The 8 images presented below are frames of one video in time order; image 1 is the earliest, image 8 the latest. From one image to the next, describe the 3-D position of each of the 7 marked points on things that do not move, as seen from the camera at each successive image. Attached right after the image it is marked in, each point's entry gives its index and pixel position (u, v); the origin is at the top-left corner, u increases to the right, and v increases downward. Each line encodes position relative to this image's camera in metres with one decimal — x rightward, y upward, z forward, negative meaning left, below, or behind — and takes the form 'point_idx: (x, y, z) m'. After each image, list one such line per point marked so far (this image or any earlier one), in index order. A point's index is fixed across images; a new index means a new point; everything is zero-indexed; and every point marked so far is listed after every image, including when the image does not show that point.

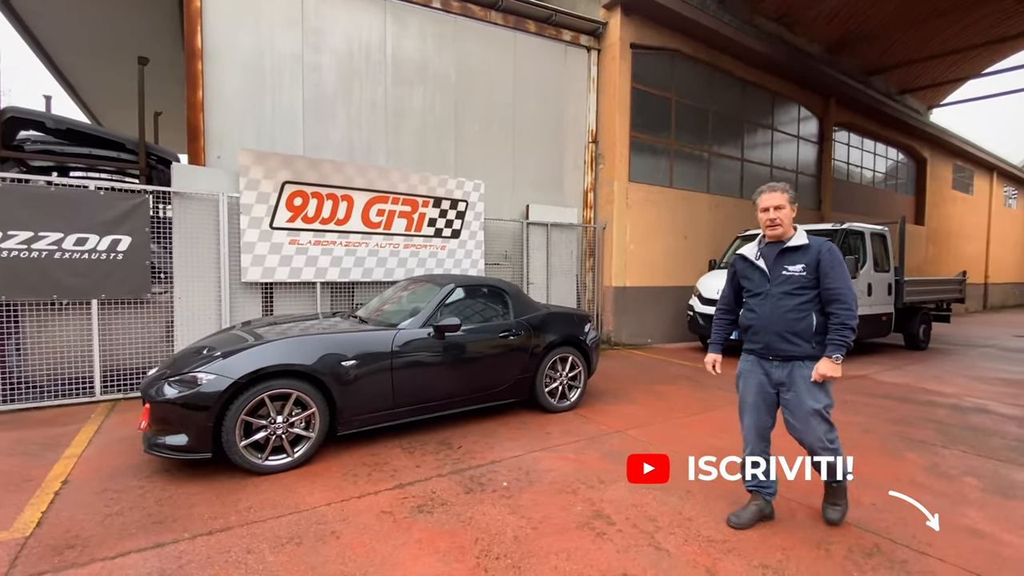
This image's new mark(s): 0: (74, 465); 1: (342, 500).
0: (-3.3, -1.3, +3.5) m
1: (-1.1, -1.4, +3.1) m
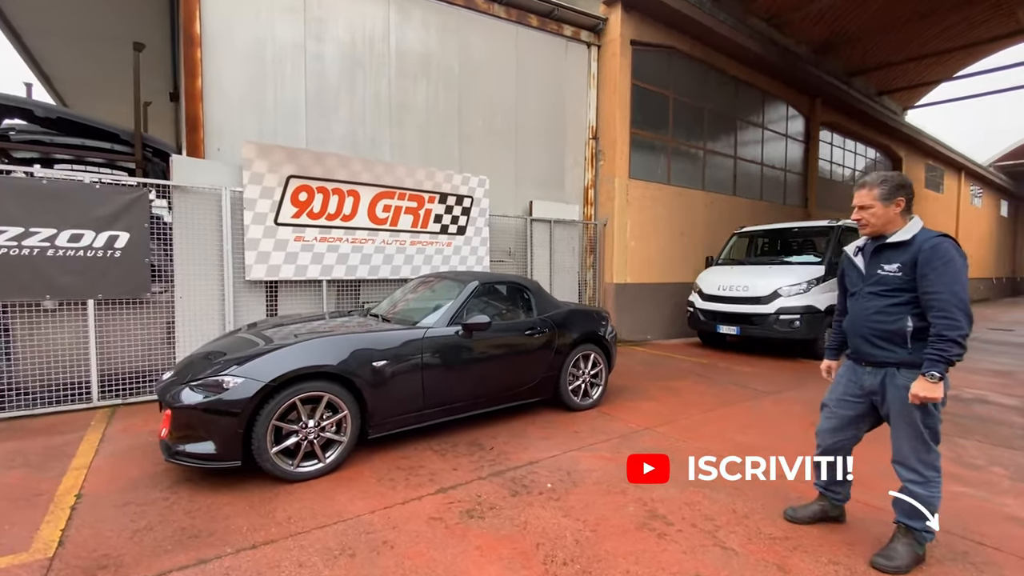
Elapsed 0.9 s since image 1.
0: (-3.0, -1.3, +3.3) m
1: (-0.8, -1.4, +2.9) m
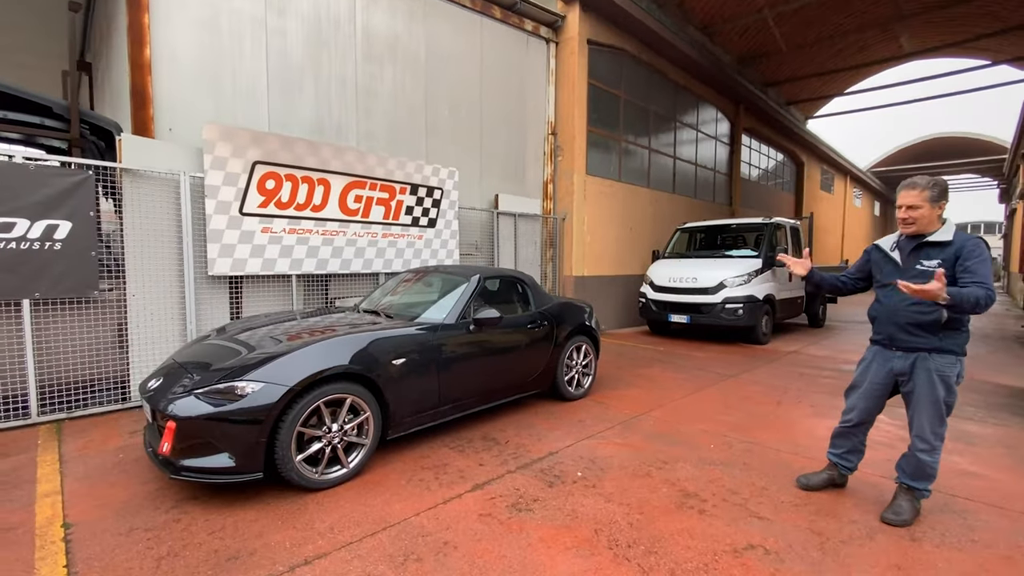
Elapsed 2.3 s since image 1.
0: (-2.7, -1.3, +2.9) m
1: (-0.5, -1.3, +2.9) m
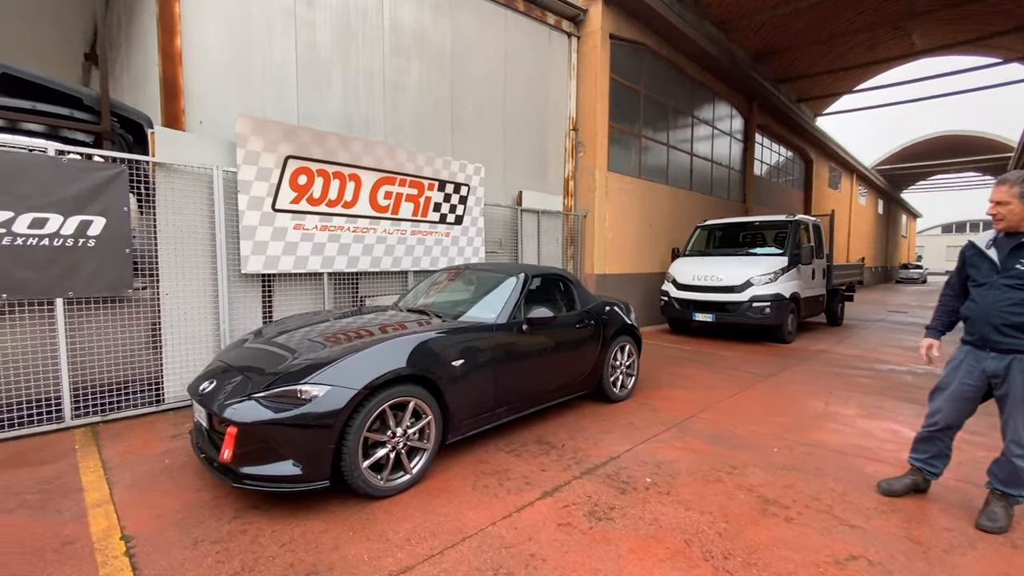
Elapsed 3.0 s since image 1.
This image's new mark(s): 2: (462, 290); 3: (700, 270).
0: (-2.3, -1.3, +2.7) m
1: (0.0, -1.3, +2.7) m
2: (-0.5, 0.0, +4.4) m
3: (+3.6, +0.4, +9.0) m
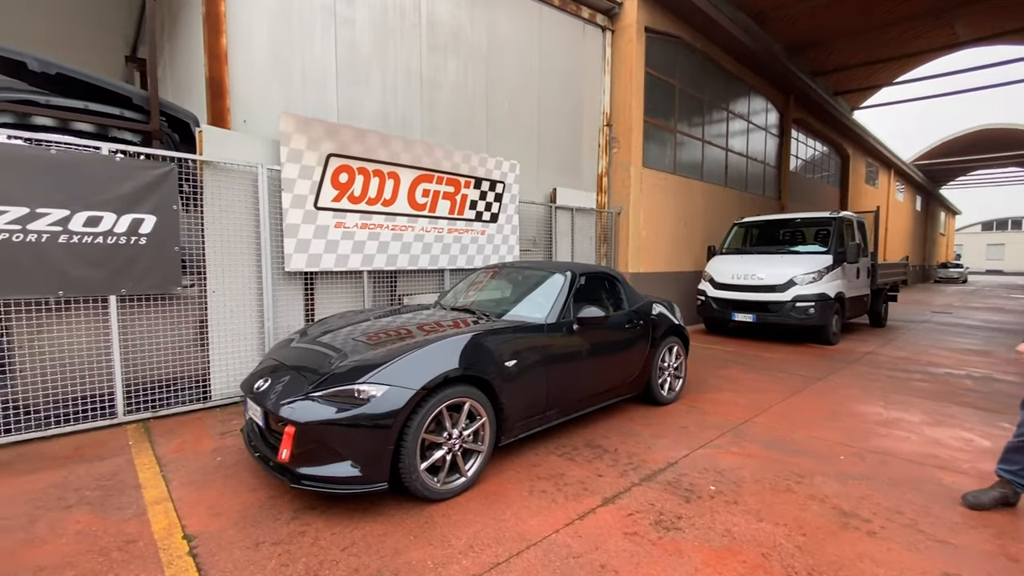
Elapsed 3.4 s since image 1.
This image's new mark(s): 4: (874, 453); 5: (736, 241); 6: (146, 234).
0: (-1.9, -1.3, +2.7) m
1: (+0.3, -1.3, +2.6) m
2: (-0.1, 0.0, +4.4) m
3: (+4.2, +0.4, +8.7) m
4: (+2.8, -1.3, +3.6) m
5: (+4.8, +1.0, +10.0) m
6: (-3.1, +0.5, +4.0) m
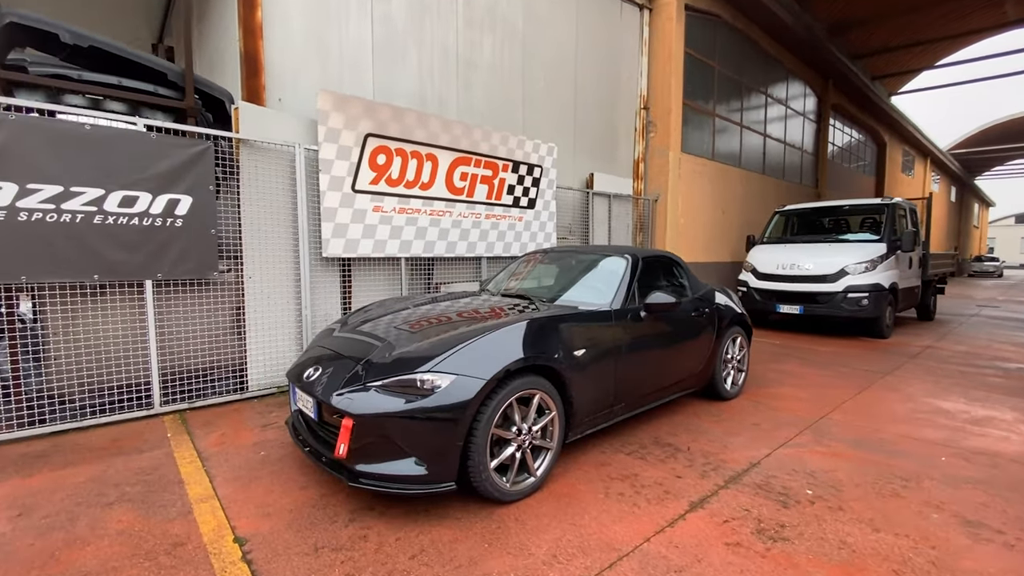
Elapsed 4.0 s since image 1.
0: (-1.5, -1.2, +2.5) m
1: (+0.7, -1.2, +2.3) m
2: (+0.4, +0.1, +4.1) m
3: (+4.8, +0.5, +8.3) m
4: (+3.2, -1.2, +3.3) m
5: (+5.4, +1.2, +9.5) m
6: (-2.7, +0.6, +3.8) m
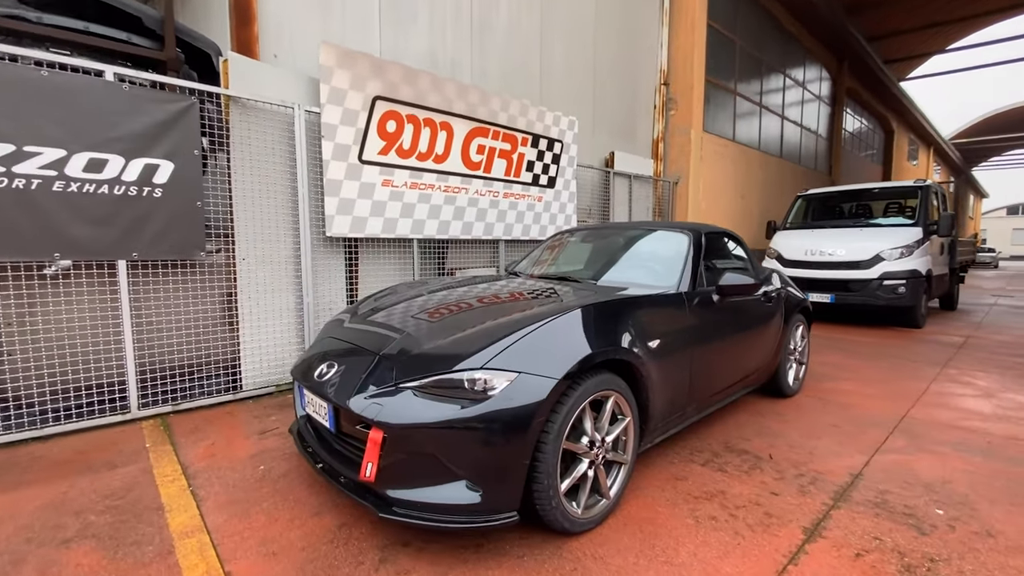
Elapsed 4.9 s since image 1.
0: (-1.2, -1.1, +1.9) m
1: (+1.0, -1.1, +1.8) m
2: (+0.7, +0.3, +3.5) m
3: (+5.0, +0.7, +7.8) m
4: (+3.5, -1.0, +2.8) m
5: (+5.6, +1.4, +9.1) m
6: (-2.4, +0.7, +3.2) m
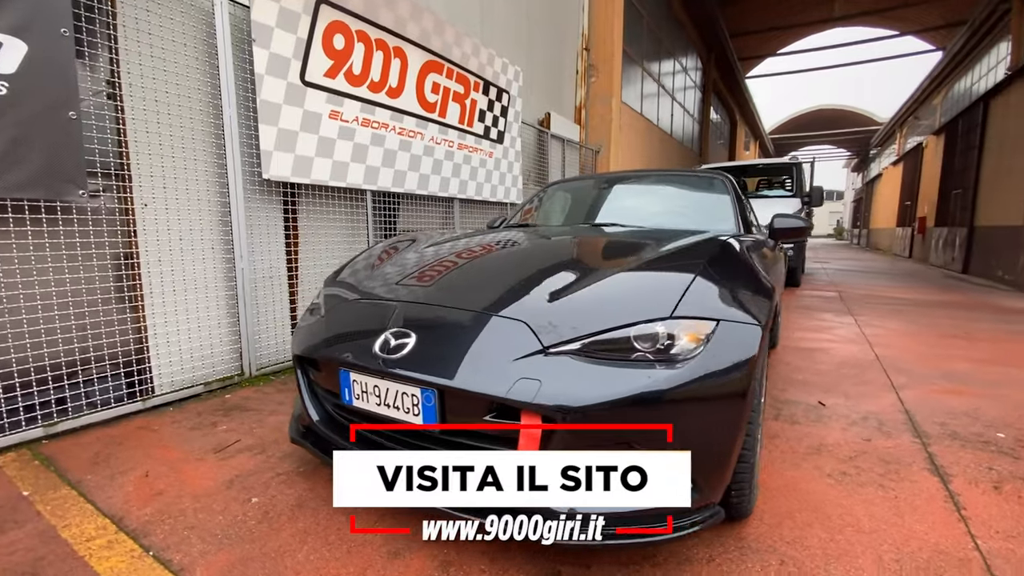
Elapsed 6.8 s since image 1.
0: (-0.6, -0.9, +1.1) m
1: (+1.6, -0.8, +1.7) m
2: (+0.7, +0.6, +3.1) m
3: (+3.7, +1.4, +8.4) m
4: (+3.7, -0.6, +3.3) m
5: (+3.9, +2.1, +9.8) m
6: (-2.1, +0.9, +2.0) m
